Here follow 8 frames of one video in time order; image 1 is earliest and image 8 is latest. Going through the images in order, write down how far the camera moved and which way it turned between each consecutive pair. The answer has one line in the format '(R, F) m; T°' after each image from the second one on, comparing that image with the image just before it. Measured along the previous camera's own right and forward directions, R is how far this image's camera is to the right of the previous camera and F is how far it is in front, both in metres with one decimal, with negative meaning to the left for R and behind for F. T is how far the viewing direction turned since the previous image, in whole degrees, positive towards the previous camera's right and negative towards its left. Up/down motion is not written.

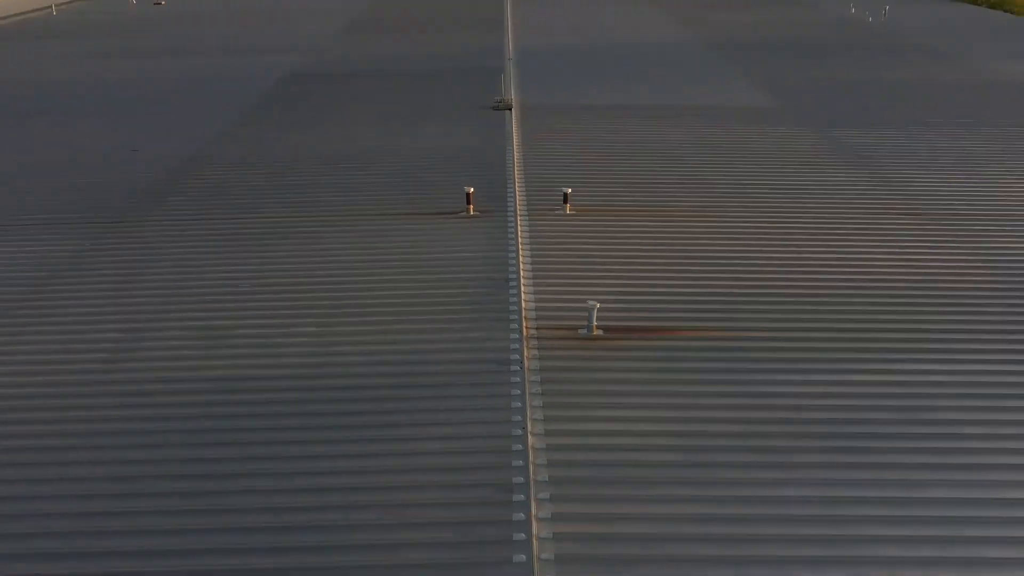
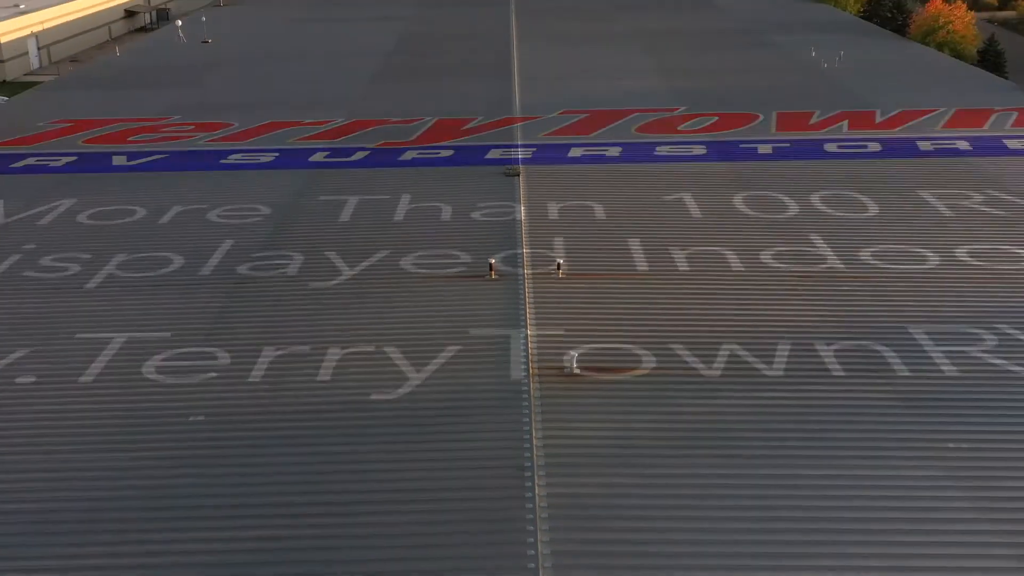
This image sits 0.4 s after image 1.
(0.0, -1.1) m; 0°
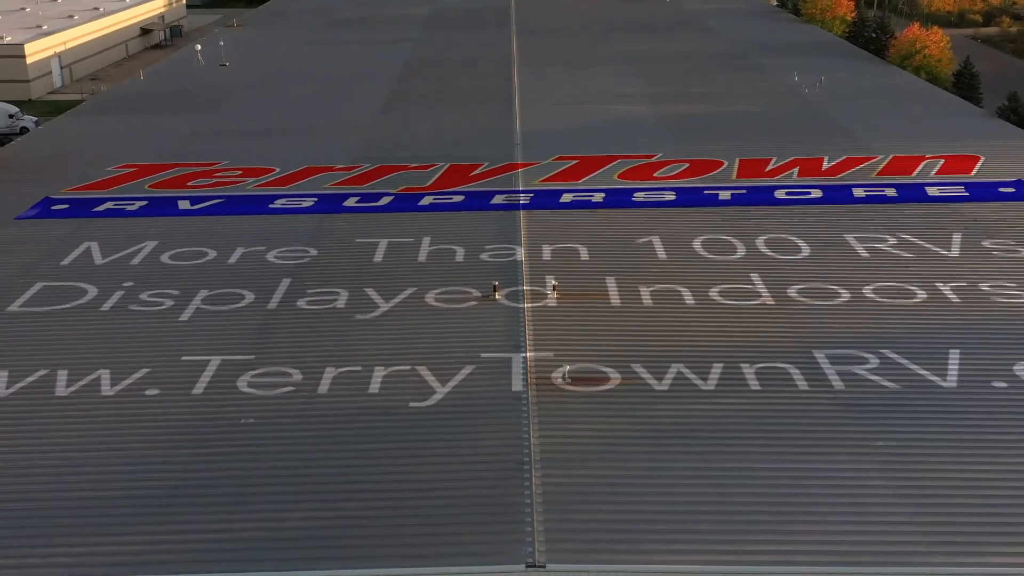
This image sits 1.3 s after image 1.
(0.0, -1.3) m; 0°
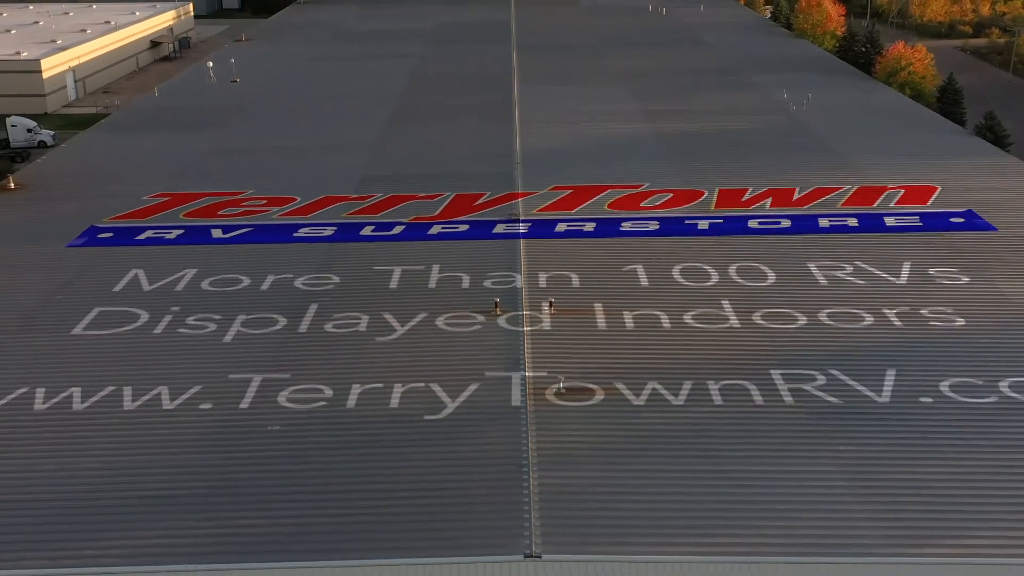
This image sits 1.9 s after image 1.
(0.0, -0.9) m; 0°
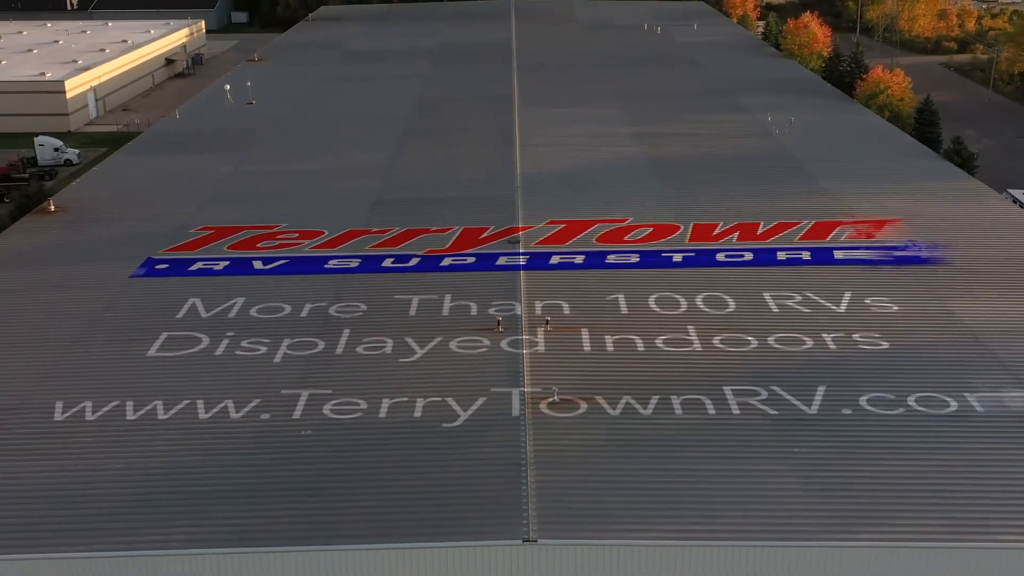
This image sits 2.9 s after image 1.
(0.0, -1.4) m; 0°
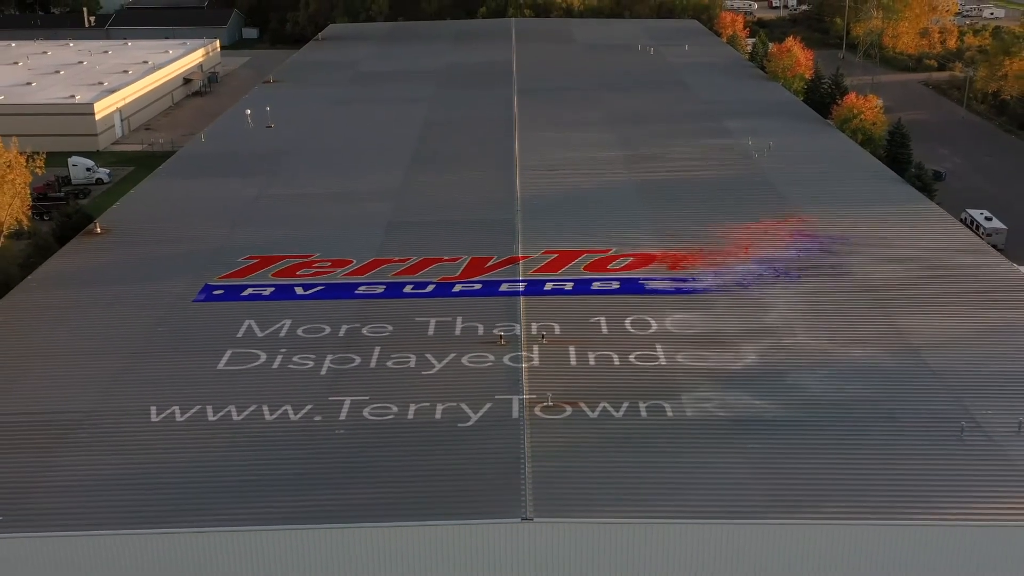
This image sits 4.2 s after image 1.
(0.0, -2.0) m; 0°
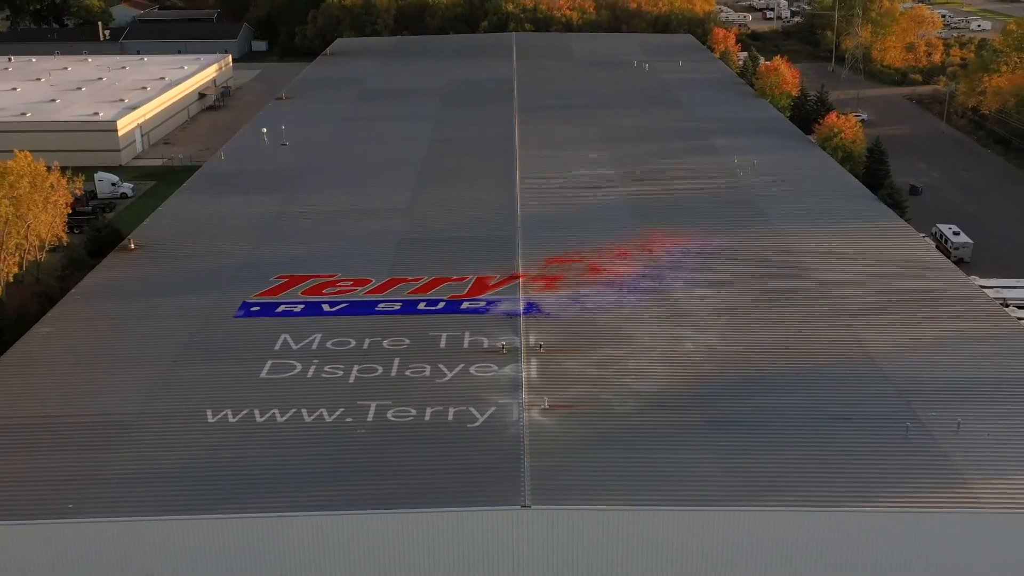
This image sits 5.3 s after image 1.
(0.0, -1.8) m; 0°
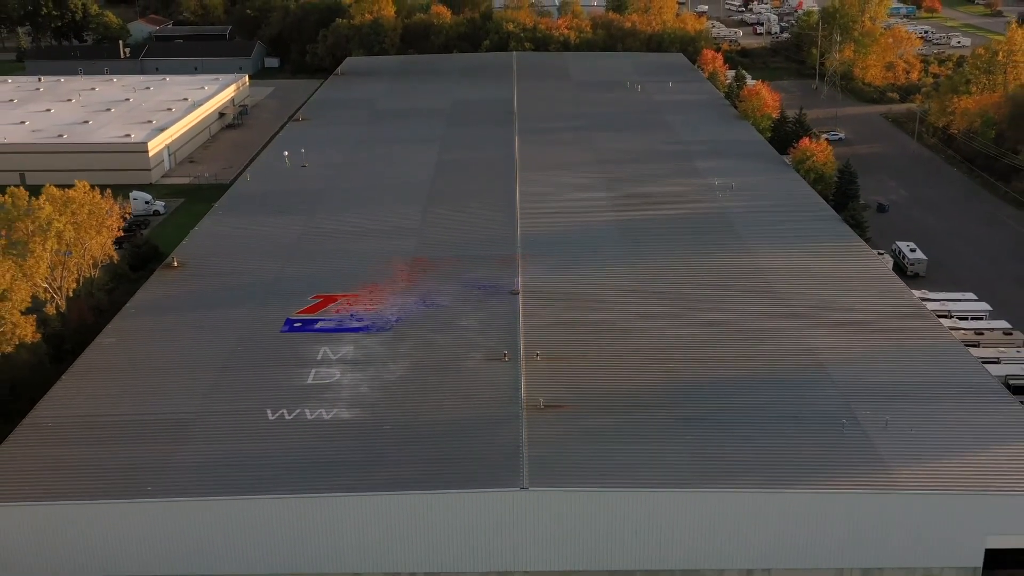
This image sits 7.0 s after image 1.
(0.0, -2.8) m; 0°
